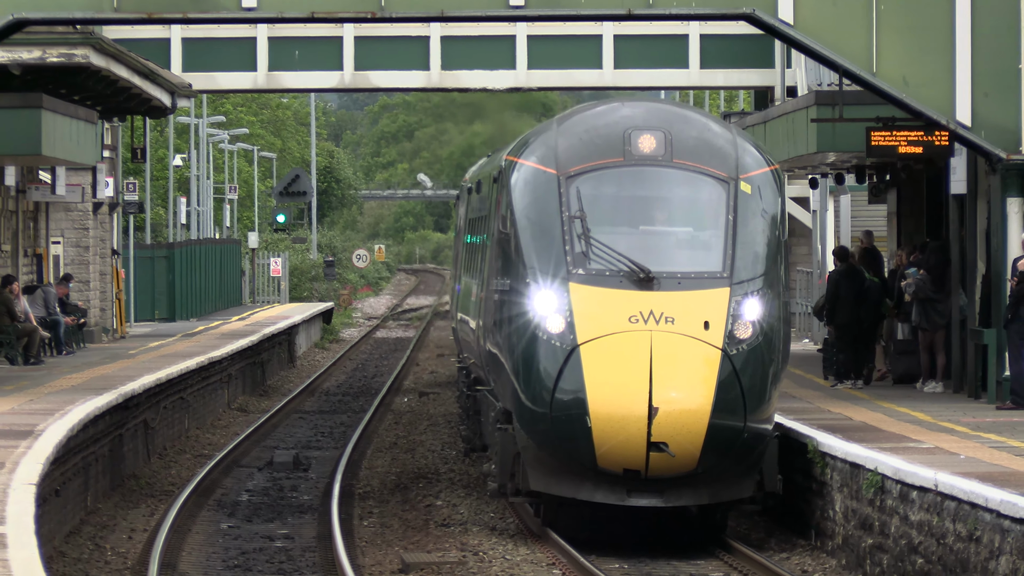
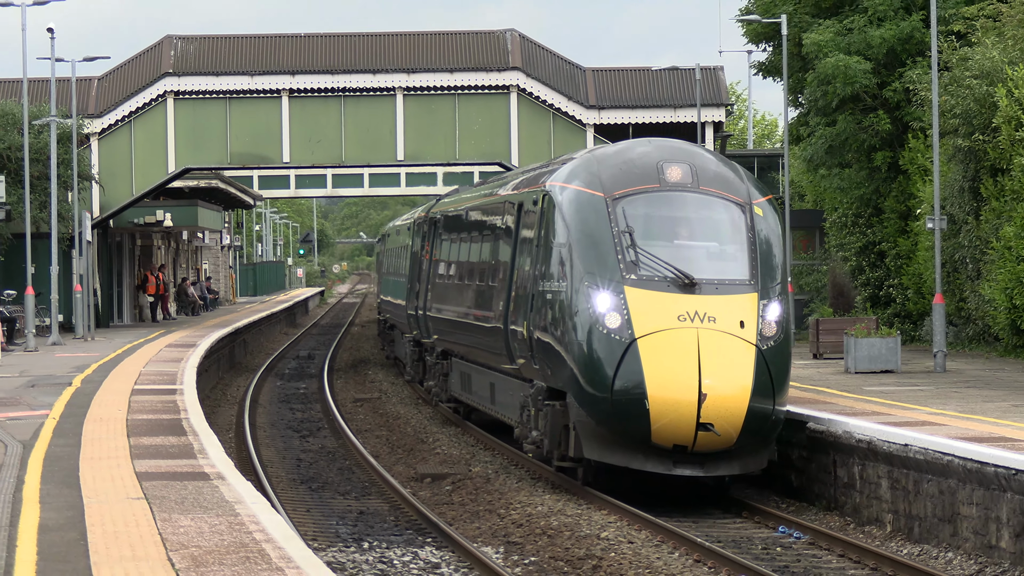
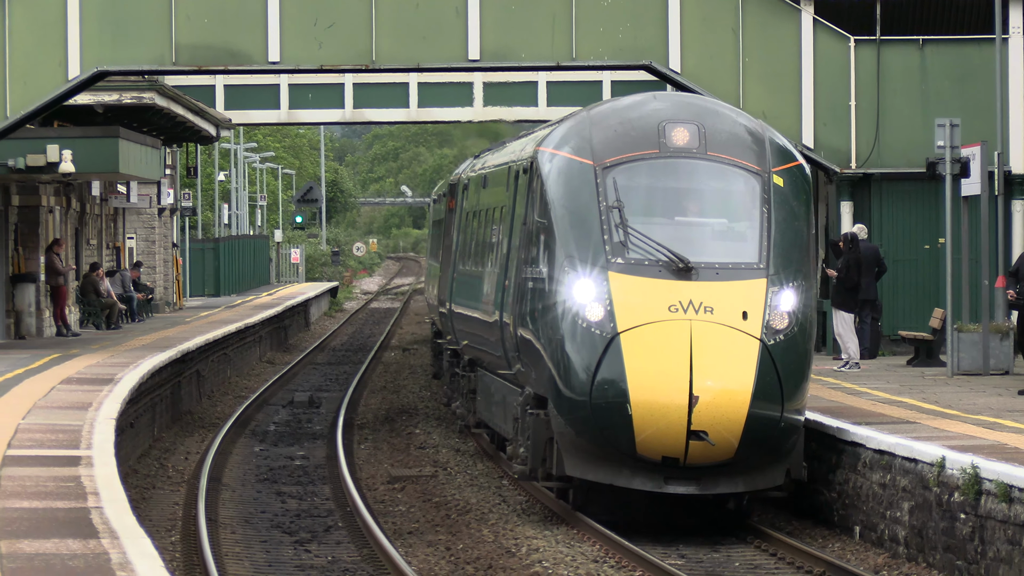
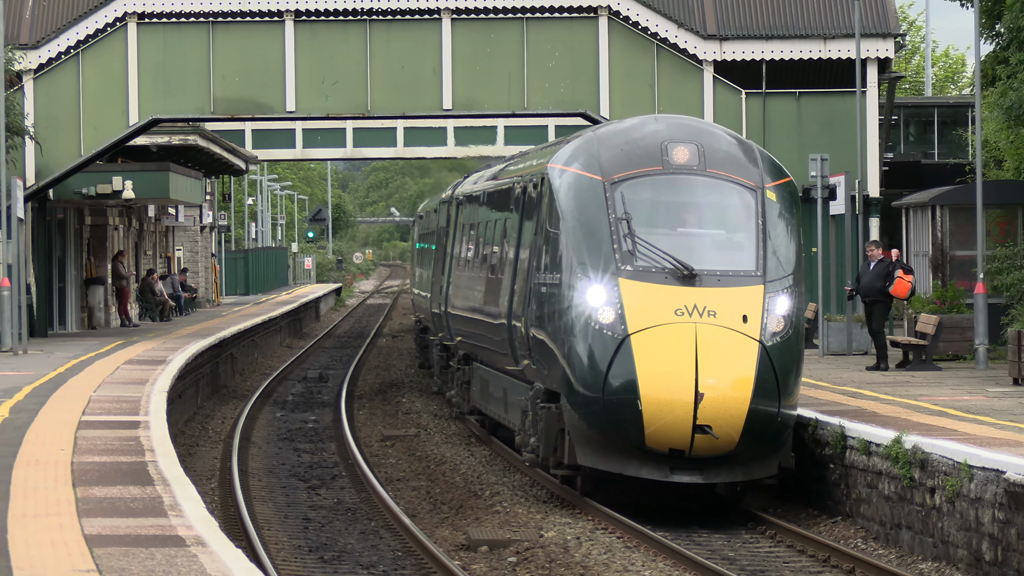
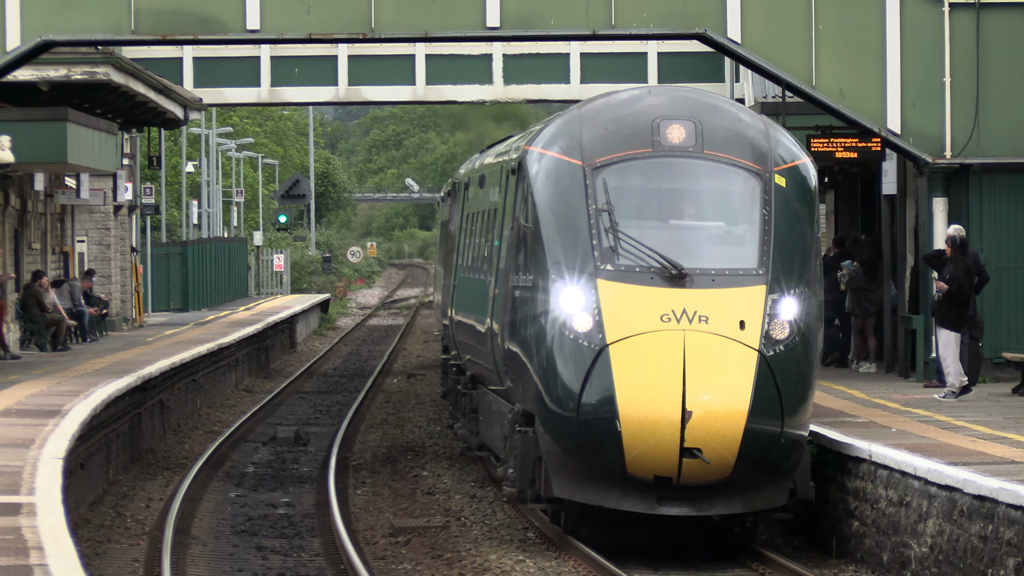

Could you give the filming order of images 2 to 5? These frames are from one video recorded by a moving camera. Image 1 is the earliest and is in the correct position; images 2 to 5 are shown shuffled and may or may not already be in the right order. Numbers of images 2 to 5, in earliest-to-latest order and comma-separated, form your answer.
5, 3, 4, 2
